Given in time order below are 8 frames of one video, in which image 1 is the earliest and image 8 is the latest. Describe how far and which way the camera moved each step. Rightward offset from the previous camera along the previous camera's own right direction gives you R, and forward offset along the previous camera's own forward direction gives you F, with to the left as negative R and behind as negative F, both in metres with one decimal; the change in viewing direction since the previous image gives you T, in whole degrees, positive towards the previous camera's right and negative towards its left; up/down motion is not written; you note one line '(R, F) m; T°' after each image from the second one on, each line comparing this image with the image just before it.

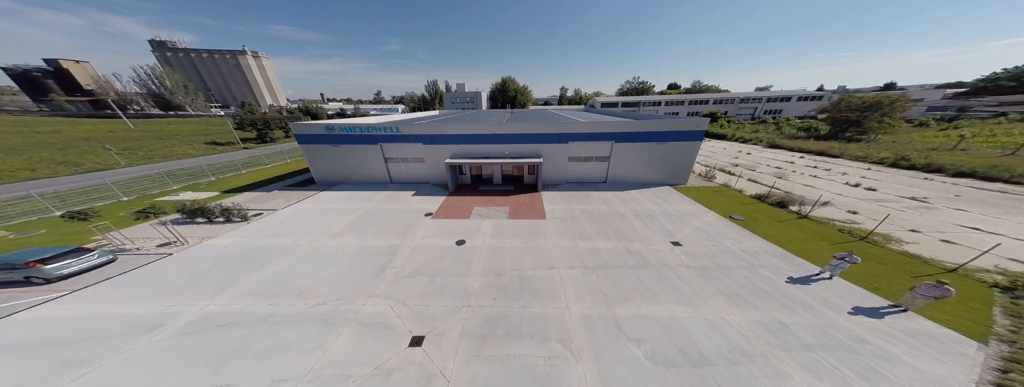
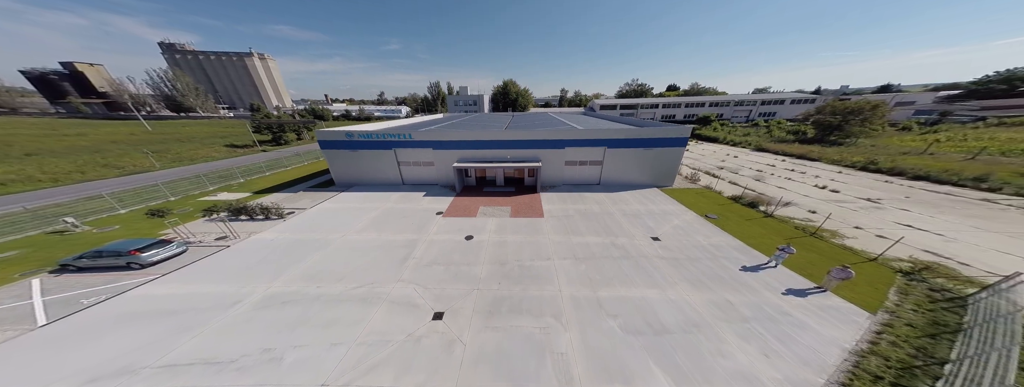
(0.0, -1.0) m; 0°
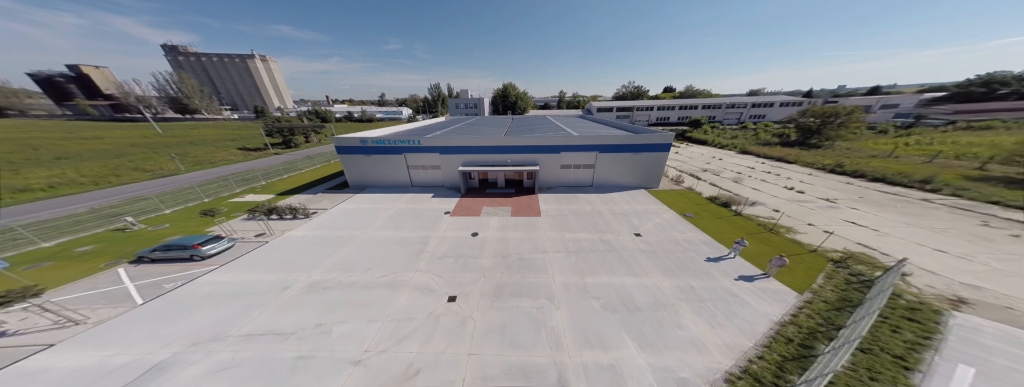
(0.0, -1.0) m; 0°
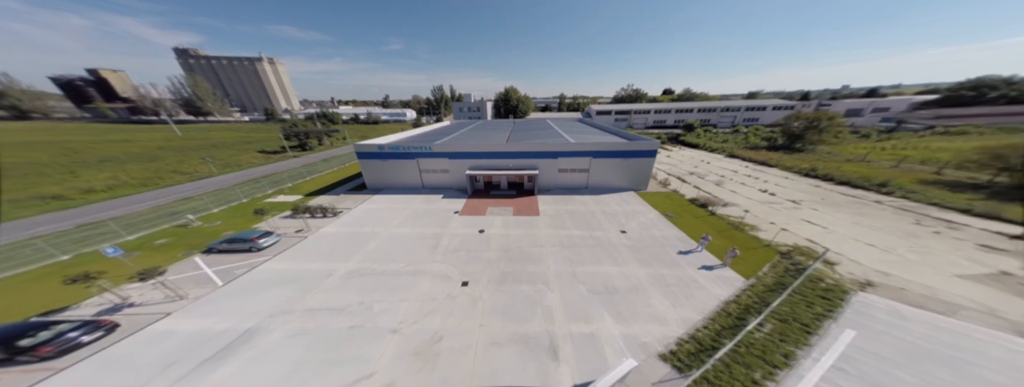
(0.0, -1.2) m; 0°
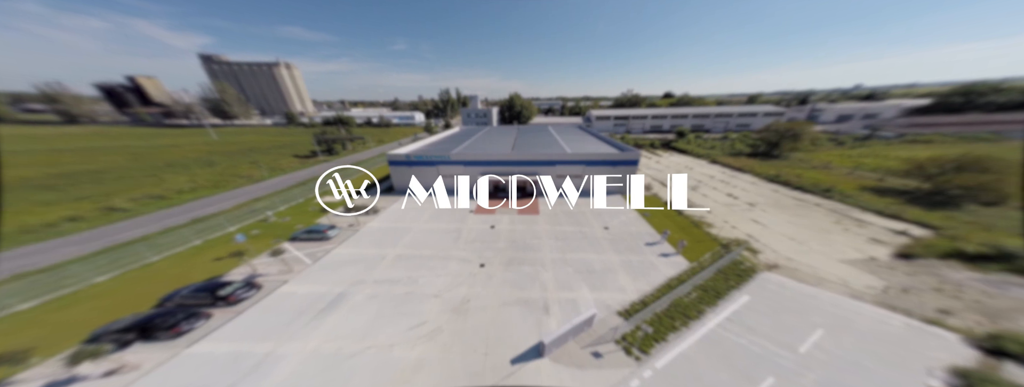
(-0.1, -2.3) m; -1°
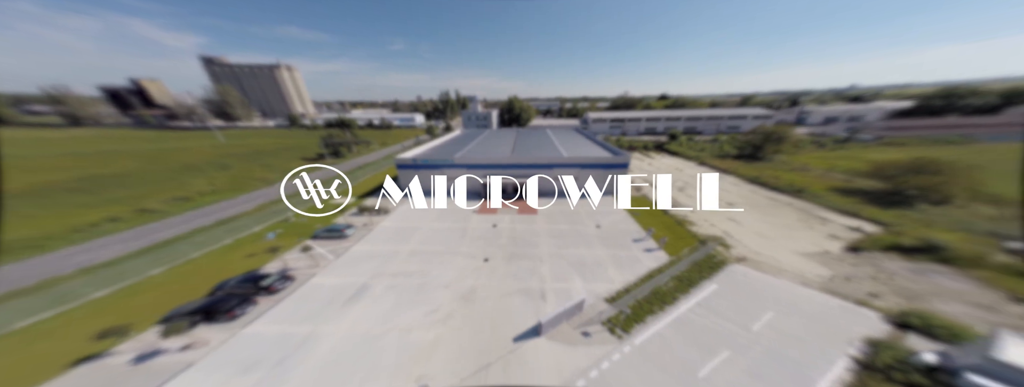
(-0.1, -1.1) m; 0°
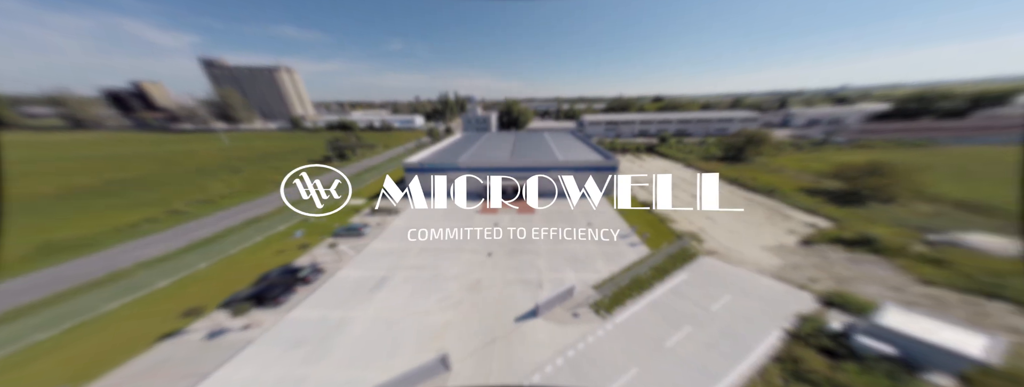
(-0.1, -1.3) m; +1°
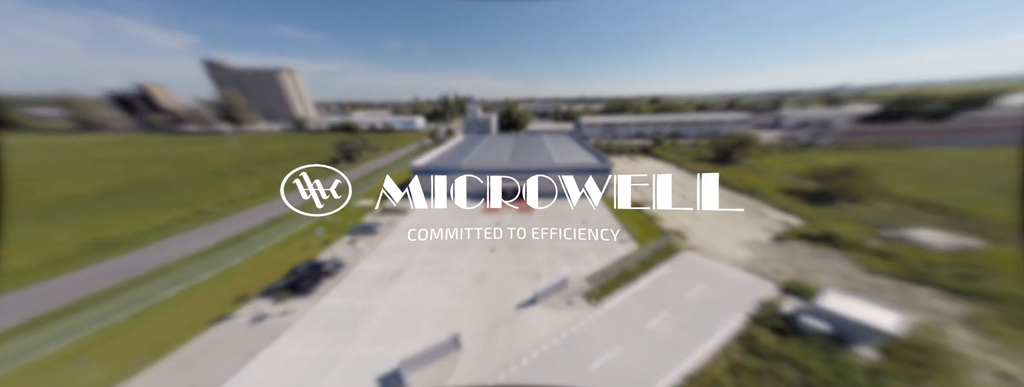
(-0.1, -1.1) m; 0°
